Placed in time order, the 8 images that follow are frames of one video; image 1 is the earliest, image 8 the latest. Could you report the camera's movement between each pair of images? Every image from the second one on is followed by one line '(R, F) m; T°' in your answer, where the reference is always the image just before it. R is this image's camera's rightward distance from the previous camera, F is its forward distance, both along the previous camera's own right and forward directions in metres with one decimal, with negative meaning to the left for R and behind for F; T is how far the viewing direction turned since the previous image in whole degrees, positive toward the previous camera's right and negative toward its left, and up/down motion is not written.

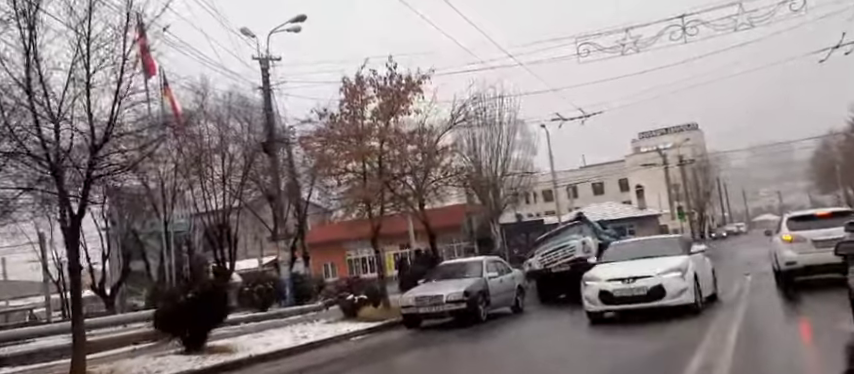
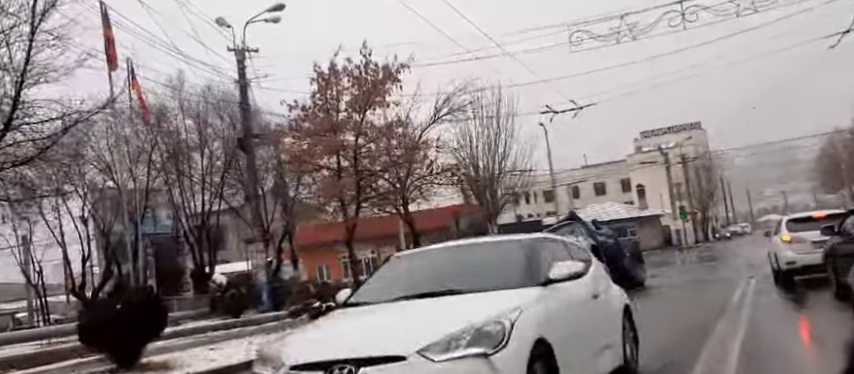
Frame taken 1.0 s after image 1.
(+0.5, +1.3) m; 0°
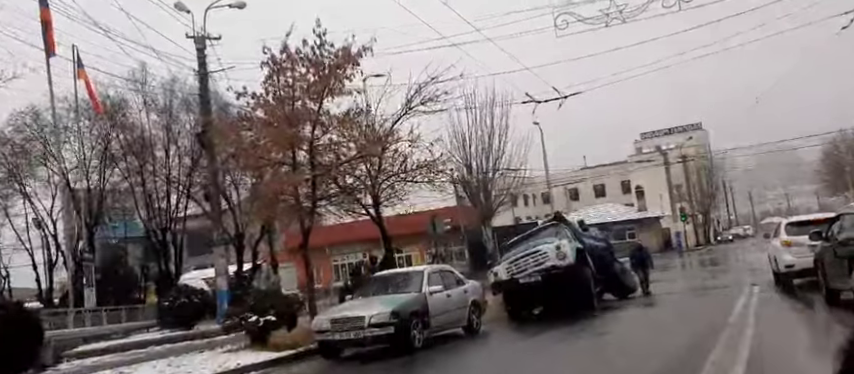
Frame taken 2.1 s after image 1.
(+0.8, +1.8) m; 0°
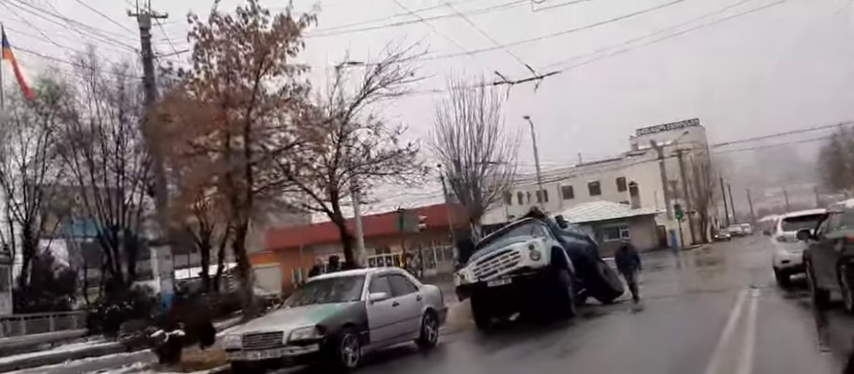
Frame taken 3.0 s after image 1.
(+0.8, +2.0) m; 0°
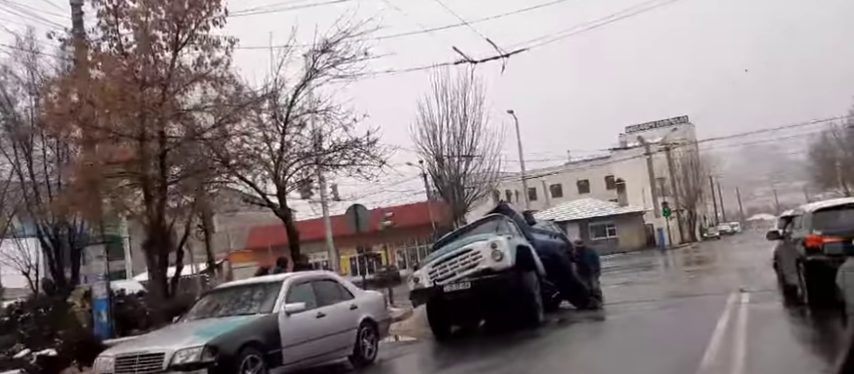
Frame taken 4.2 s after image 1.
(+0.7, +1.7) m; +1°
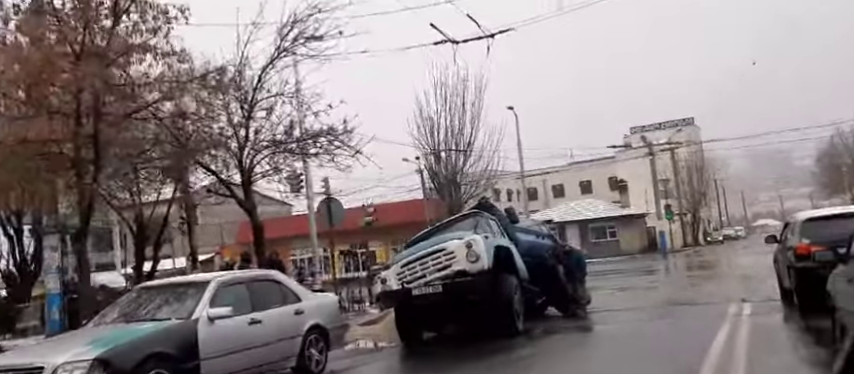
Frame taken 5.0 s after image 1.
(+0.5, +1.3) m; 0°
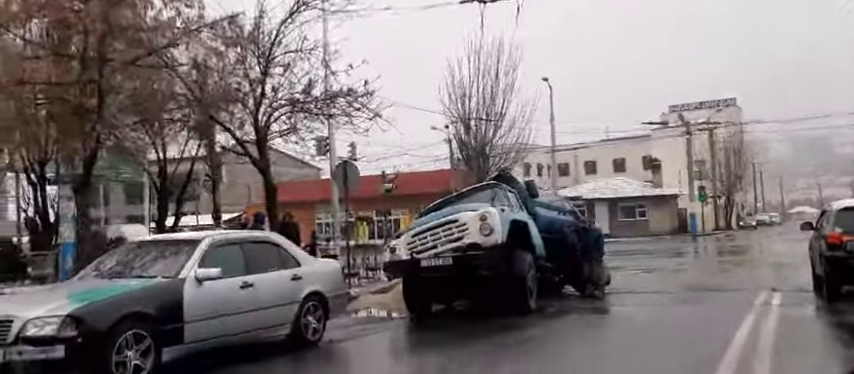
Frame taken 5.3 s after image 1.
(+0.3, +0.5) m; -2°
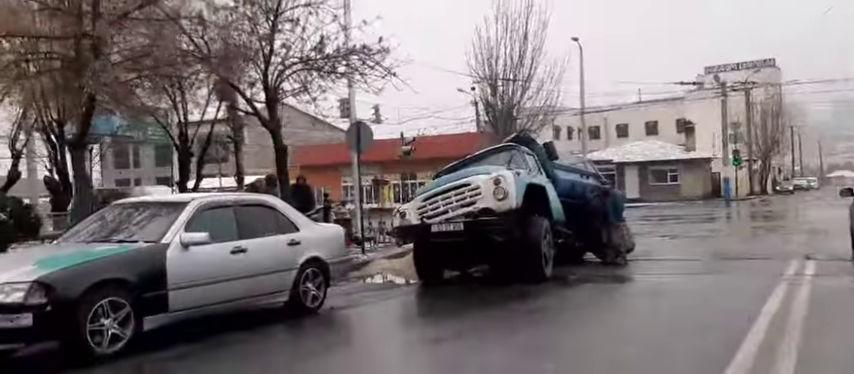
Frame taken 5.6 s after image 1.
(+0.3, +0.5) m; -2°
